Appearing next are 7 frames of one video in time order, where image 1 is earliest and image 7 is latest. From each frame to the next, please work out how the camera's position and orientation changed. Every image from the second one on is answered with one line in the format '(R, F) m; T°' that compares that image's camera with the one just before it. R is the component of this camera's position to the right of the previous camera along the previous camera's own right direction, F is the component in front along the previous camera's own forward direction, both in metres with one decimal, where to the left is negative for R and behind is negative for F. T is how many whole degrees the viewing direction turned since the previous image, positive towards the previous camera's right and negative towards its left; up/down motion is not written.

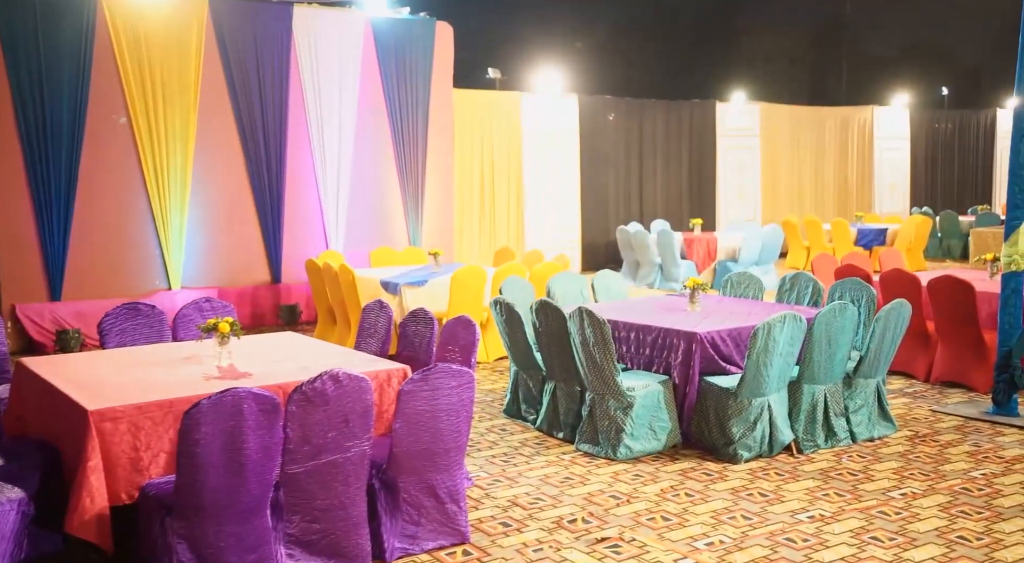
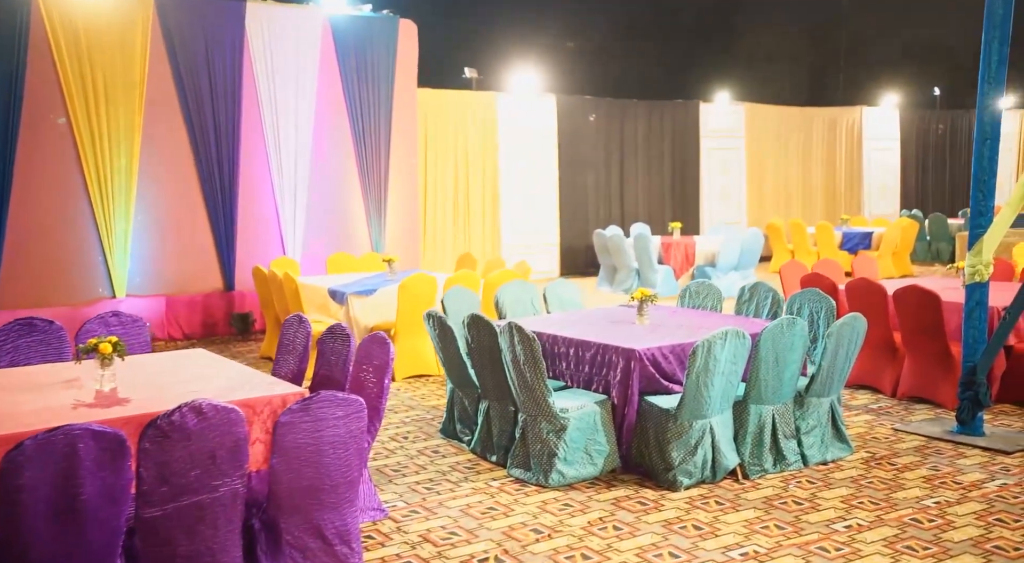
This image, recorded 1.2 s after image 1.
(+0.3, +0.3) m; 0°
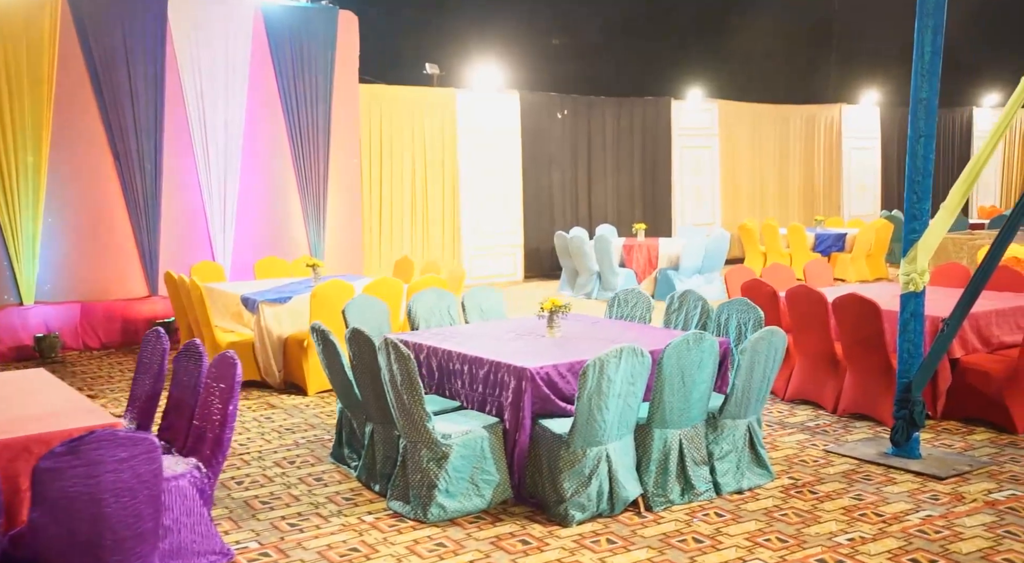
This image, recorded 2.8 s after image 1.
(+0.5, +0.4) m; +1°
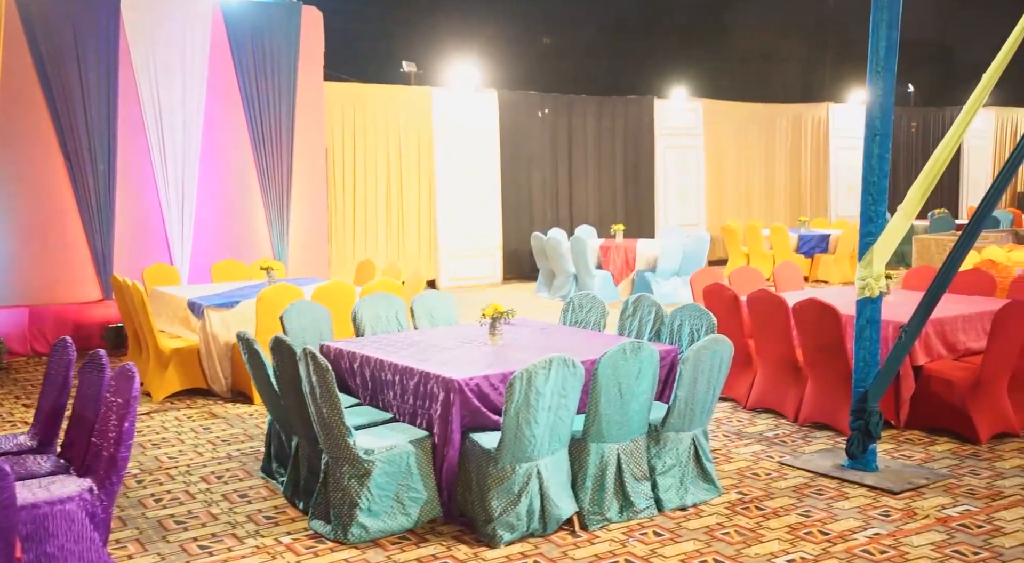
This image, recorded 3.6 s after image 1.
(+0.3, +0.2) m; 0°
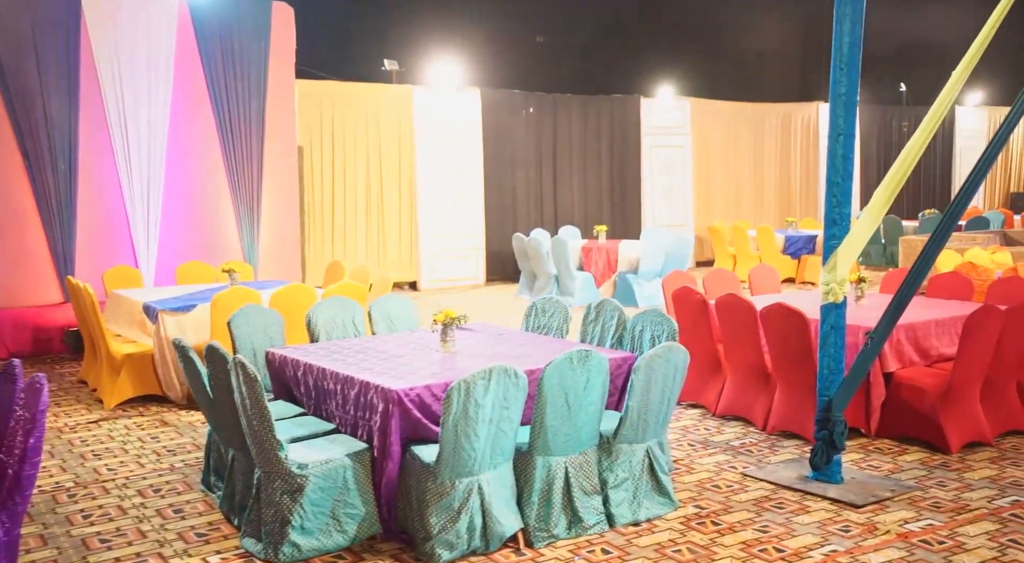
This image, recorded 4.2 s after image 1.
(+0.2, +0.2) m; 0°
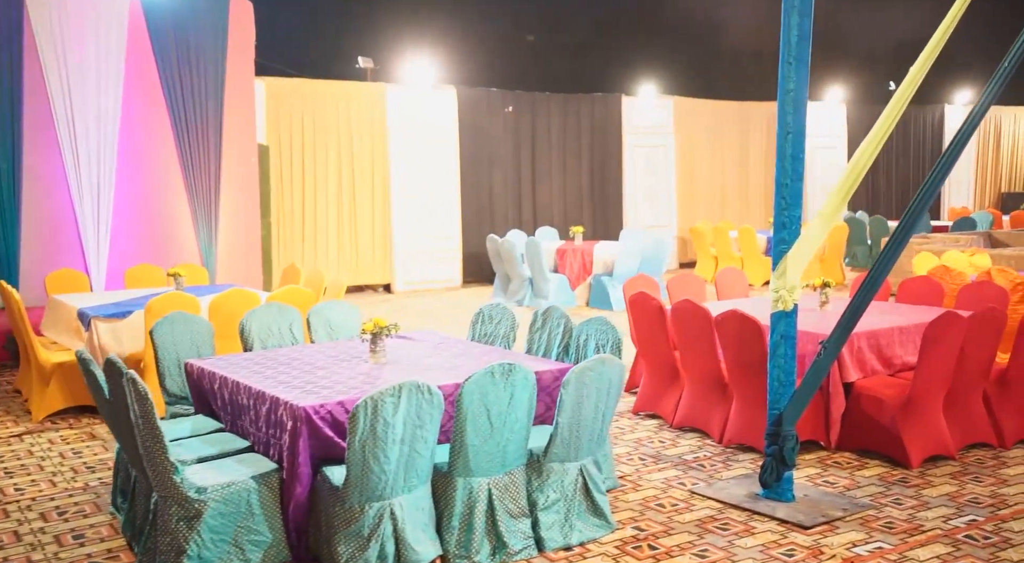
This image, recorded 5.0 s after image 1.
(+0.3, +0.2) m; 0°
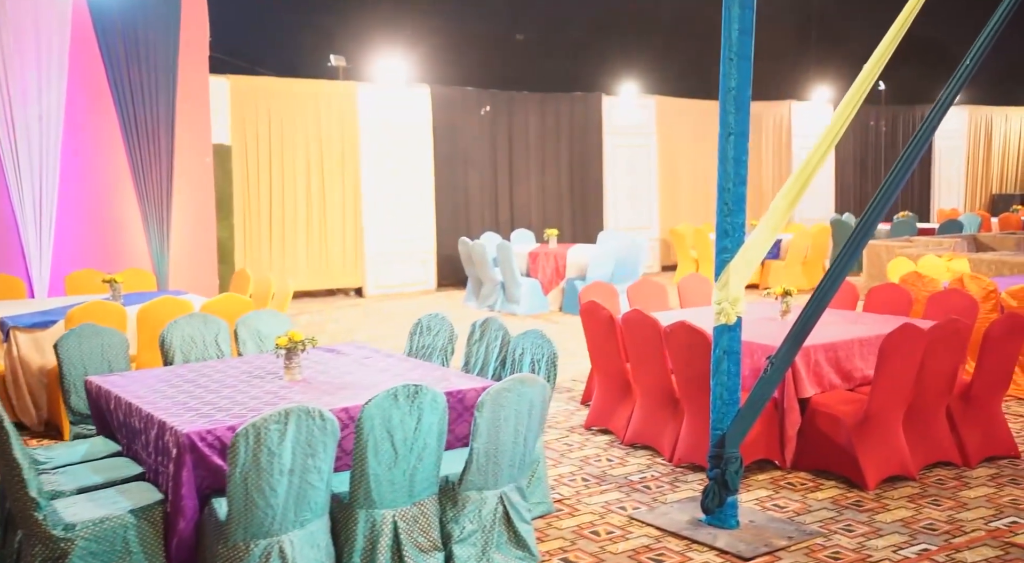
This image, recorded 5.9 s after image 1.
(+0.3, +0.3) m; 0°
